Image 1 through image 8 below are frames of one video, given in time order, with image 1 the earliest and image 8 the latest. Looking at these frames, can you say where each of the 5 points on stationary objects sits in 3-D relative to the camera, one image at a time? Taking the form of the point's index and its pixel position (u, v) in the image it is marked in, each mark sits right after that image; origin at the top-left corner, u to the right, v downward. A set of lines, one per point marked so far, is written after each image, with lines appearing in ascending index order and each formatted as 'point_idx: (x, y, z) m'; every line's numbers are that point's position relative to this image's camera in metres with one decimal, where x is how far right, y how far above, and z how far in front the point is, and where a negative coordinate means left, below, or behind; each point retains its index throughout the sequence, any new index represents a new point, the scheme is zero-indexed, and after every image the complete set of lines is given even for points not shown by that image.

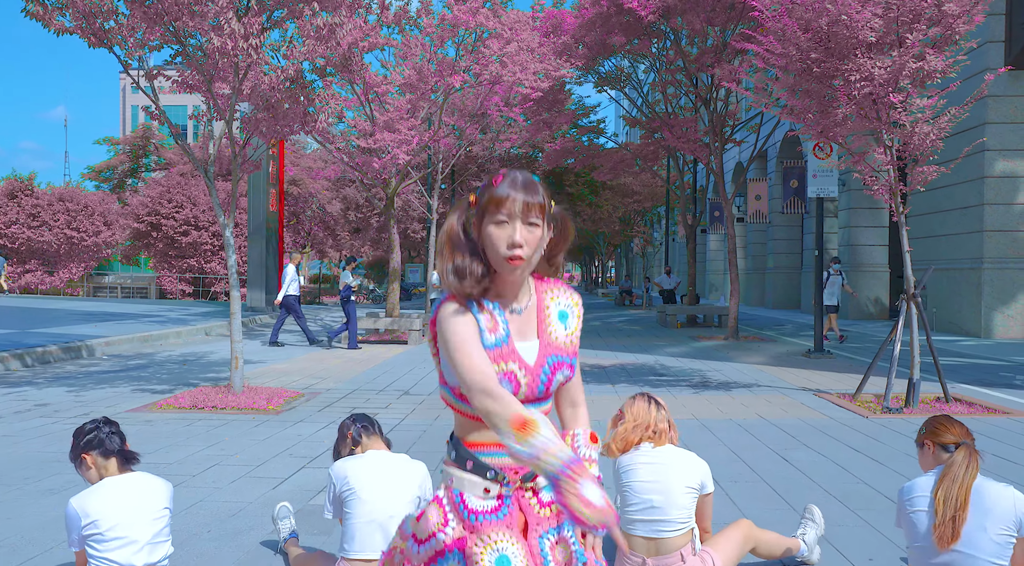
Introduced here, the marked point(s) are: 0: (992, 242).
0: (+11.0, +0.9, +15.6) m
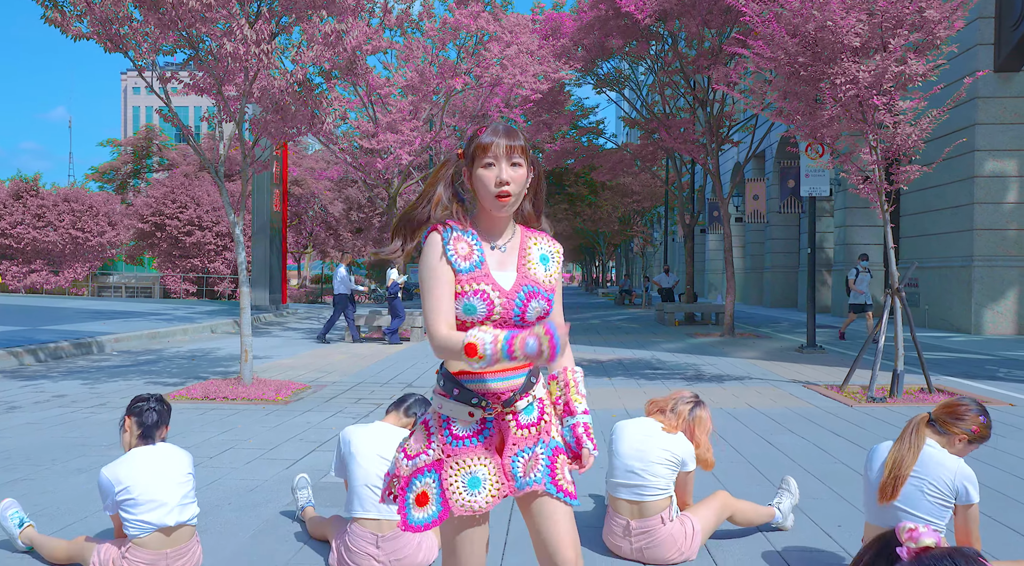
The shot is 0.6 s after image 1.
0: (+11.0, +1.0, +15.9) m
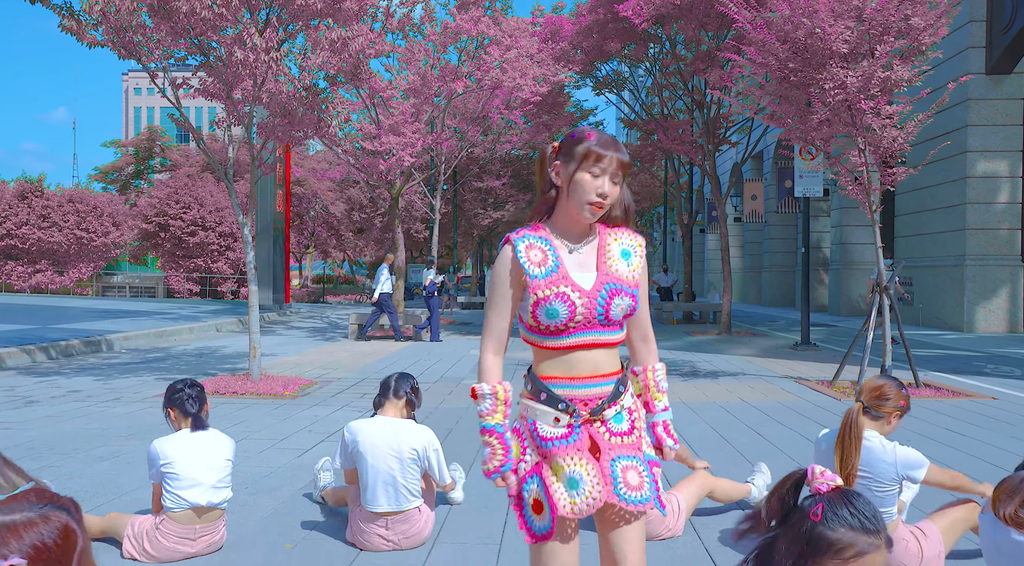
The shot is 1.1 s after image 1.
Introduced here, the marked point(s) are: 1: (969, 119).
0: (+11.0, +1.0, +16.2) m
1: (+10.9, +3.9, +16.1) m
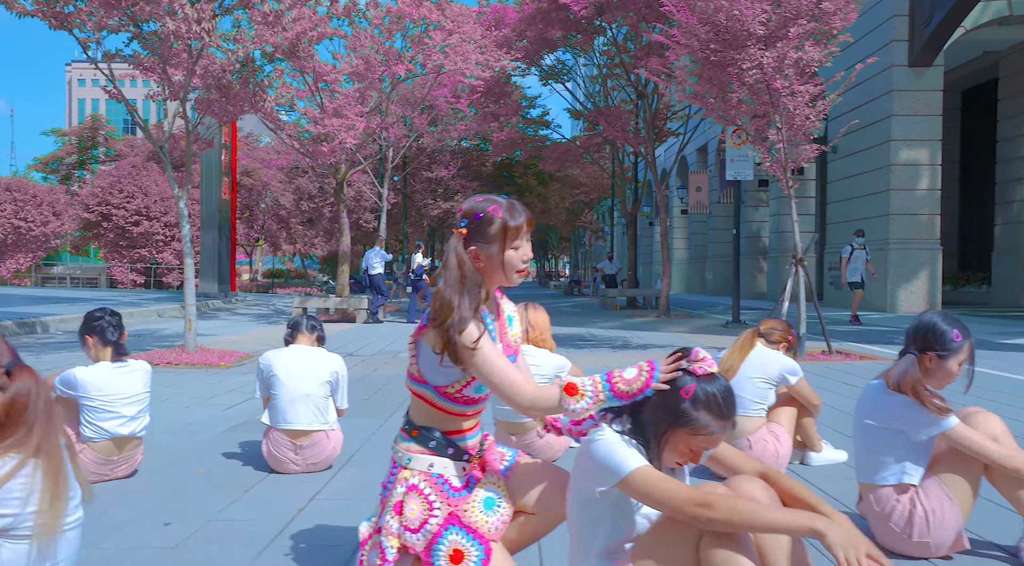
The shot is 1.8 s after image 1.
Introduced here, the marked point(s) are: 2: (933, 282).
0: (+9.7, +1.5, +17.1) m
1: (+9.5, +4.4, +17.0) m
2: (+10.6, 0.0, +17.1) m
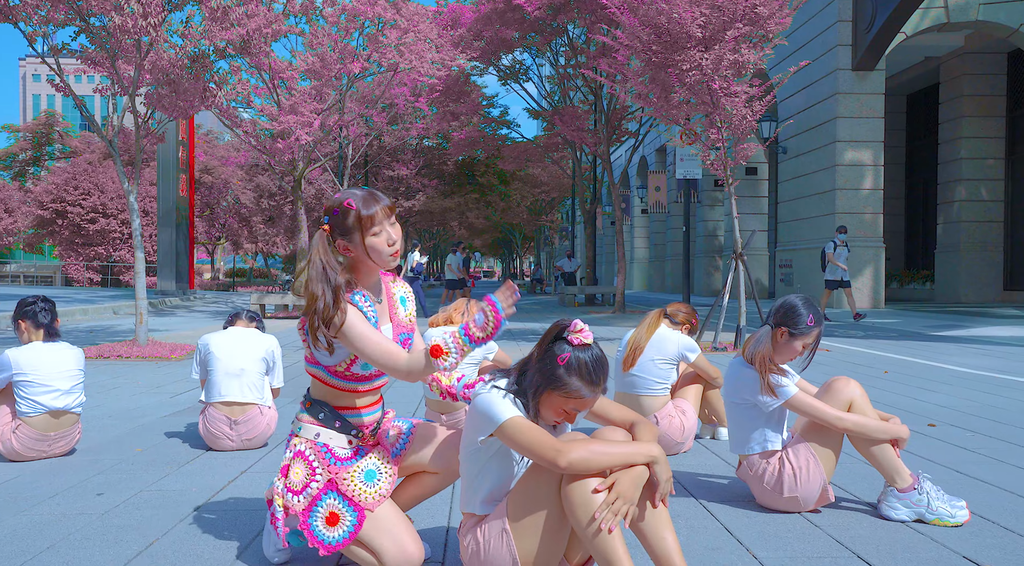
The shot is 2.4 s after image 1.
0: (+8.6, +1.6, +17.8) m
1: (+8.4, +4.4, +17.6) m
2: (+9.5, +0.1, +17.8) m
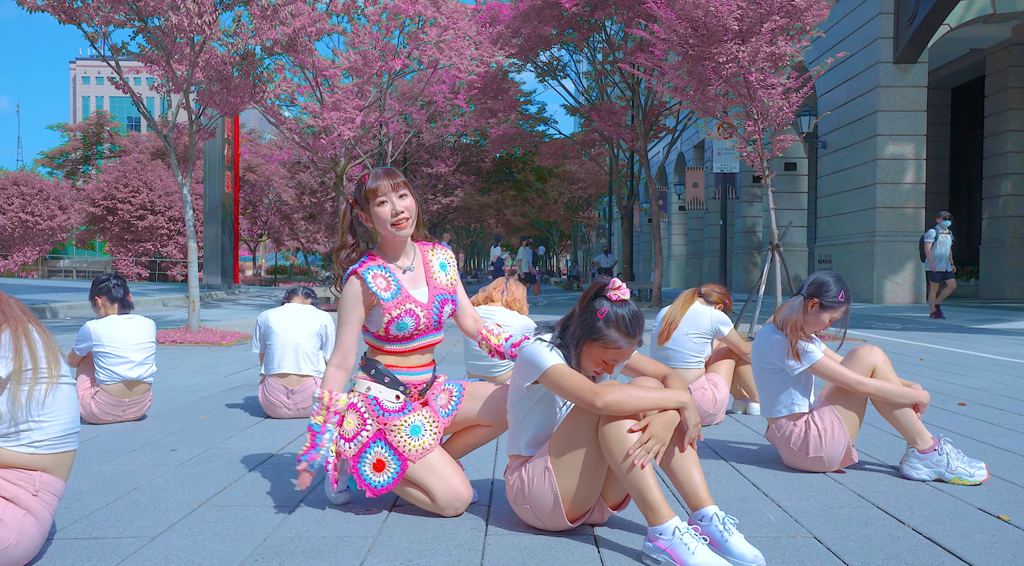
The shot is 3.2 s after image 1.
0: (+9.6, +1.7, +17.5) m
1: (+9.4, +4.6, +17.4) m
2: (+10.5, +0.2, +17.5) m
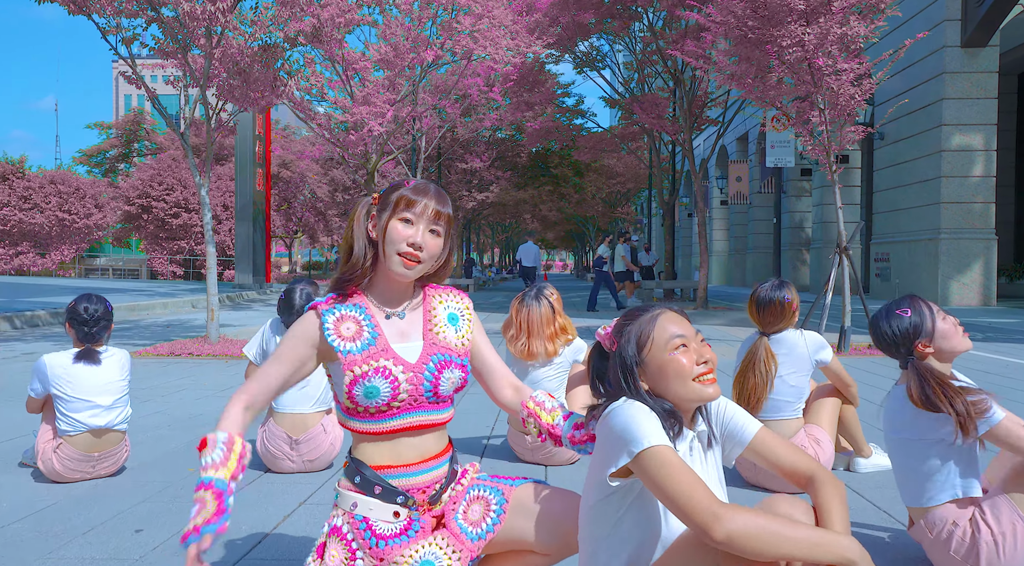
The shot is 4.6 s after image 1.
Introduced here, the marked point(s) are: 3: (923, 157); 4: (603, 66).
0: (+10.4, +1.7, +16.2) m
1: (+10.2, +4.5, +16.1) m
2: (+11.3, +0.2, +16.2) m
3: (+10.3, +3.1, +17.0) m
4: (+2.5, +6.0, +18.7) m
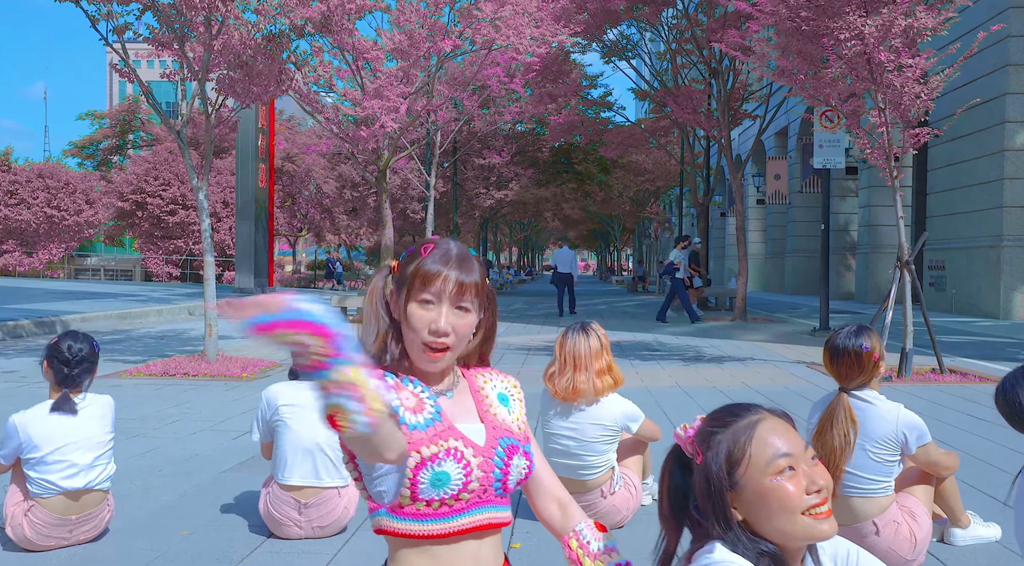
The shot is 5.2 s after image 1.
0: (+11.0, +1.4, +14.9) m
1: (+10.8, +4.3, +14.7) m
2: (+11.9, -0.1, +14.8) m
3: (+10.9, +2.9, +15.6) m
4: (+3.2, +5.8, +17.5) m
